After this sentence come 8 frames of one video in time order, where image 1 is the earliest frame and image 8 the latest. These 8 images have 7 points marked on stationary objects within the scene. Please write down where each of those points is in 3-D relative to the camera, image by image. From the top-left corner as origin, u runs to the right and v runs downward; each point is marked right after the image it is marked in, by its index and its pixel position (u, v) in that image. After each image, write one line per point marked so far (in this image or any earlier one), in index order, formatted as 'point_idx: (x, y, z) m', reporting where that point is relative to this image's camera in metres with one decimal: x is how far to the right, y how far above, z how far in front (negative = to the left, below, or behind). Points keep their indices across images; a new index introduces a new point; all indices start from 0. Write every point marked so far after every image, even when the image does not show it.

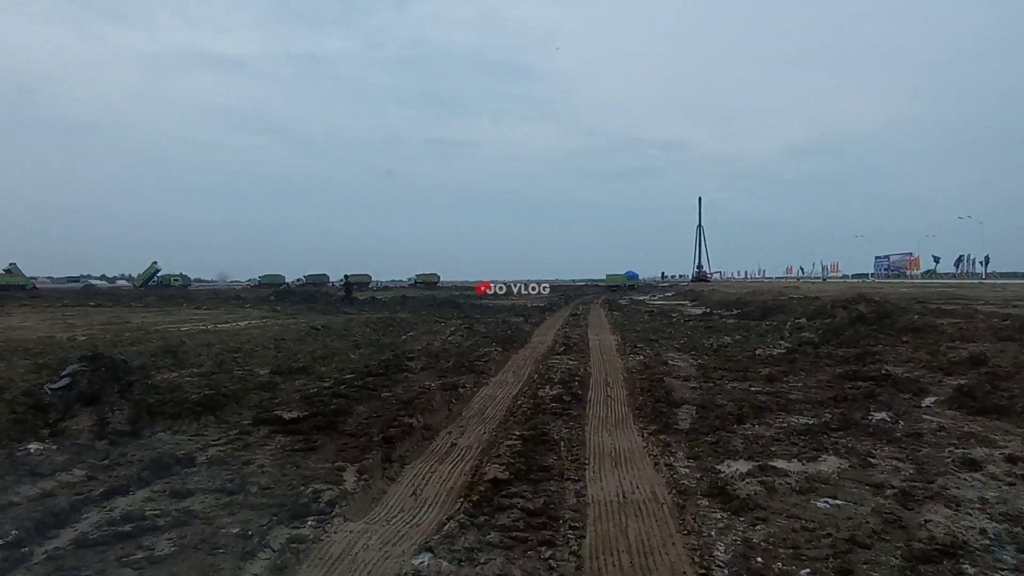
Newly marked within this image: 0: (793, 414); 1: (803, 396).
0: (+6.0, -2.7, +12.6) m
1: (+7.0, -2.6, +14.2) m
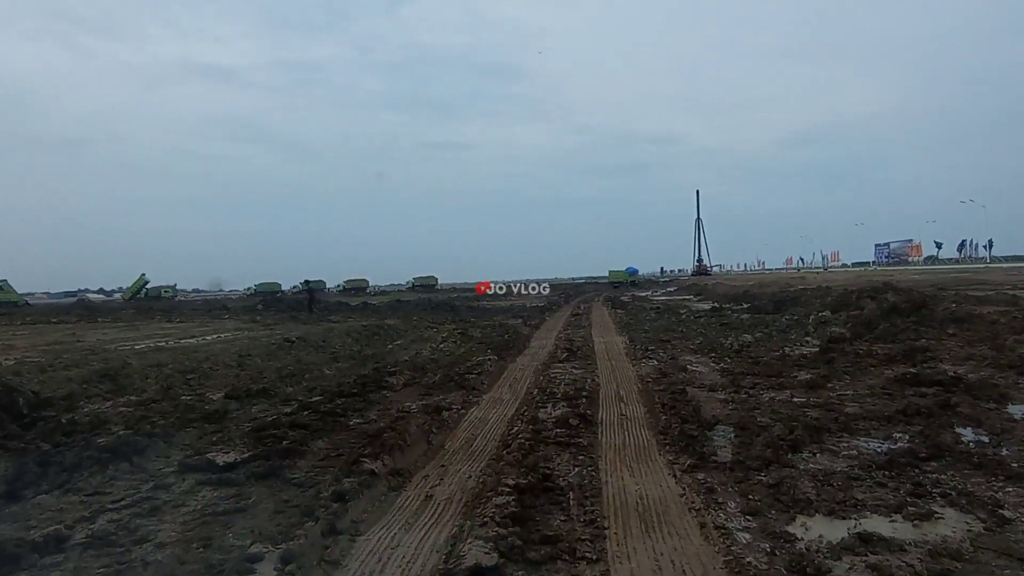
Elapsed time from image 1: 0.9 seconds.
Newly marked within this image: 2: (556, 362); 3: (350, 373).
0: (+5.8, -2.5, +10.0) m
1: (+6.8, -2.4, +11.6) m
2: (+1.5, -2.5, +19.8) m
3: (-5.3, -2.8, +19.4) m
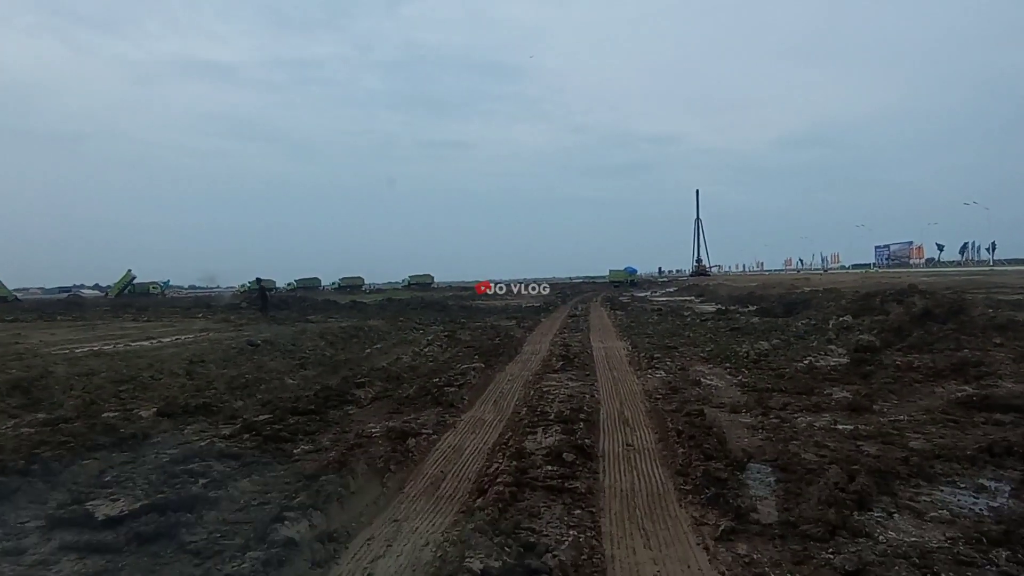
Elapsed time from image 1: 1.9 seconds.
0: (+5.5, -2.5, +7.6) m
1: (+6.5, -2.4, +9.3) m
2: (+1.1, -2.5, +17.5) m
3: (-5.7, -2.7, +17.0) m
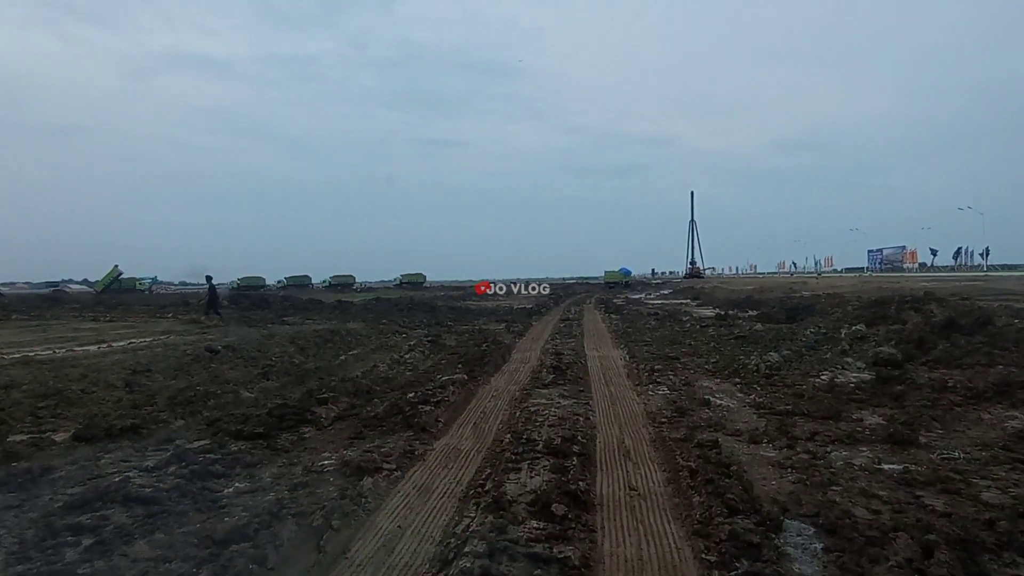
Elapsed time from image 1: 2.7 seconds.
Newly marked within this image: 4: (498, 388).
0: (+5.2, -2.7, +5.8) m
1: (+6.2, -2.6, +7.5) m
2: (+0.7, -2.6, +15.6) m
3: (-6.1, -2.8, +15.1) m
4: (-0.4, -2.7, +15.8) m
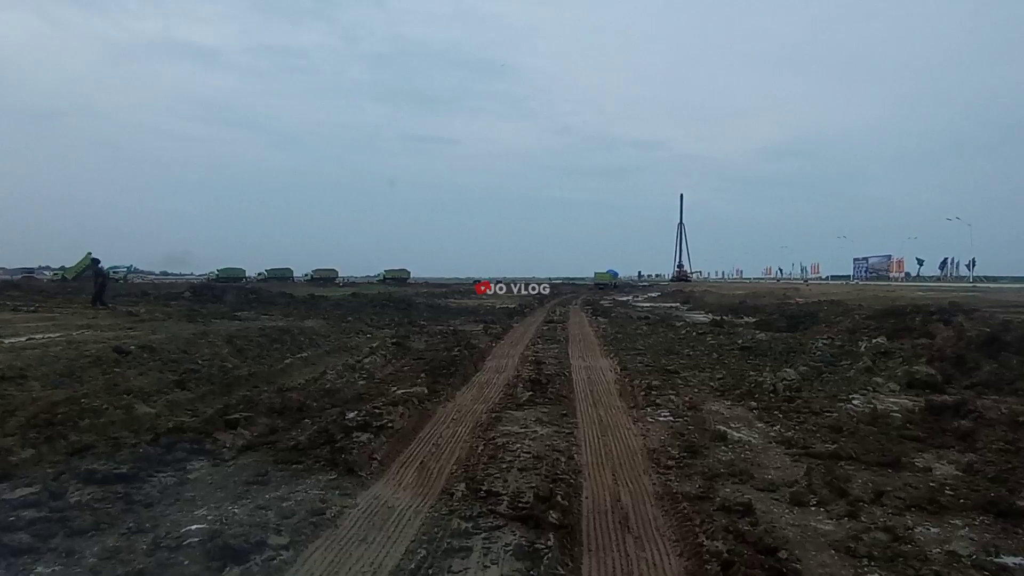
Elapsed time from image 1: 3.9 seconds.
0: (+4.8, -2.8, +3.0) m
1: (+5.7, -2.7, +4.6) m
2: (0.0, -2.6, +12.6) m
3: (-6.8, -2.6, +12.0) m
4: (-1.1, -2.6, +12.8) m
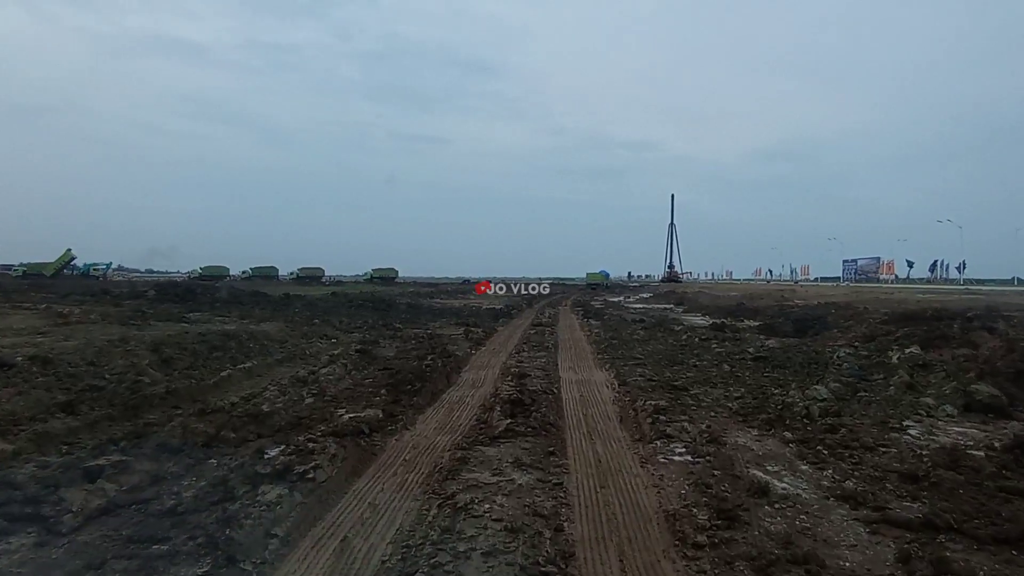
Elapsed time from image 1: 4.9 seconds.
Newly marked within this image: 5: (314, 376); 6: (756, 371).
0: (+4.5, -2.8, +0.3) m
1: (+5.4, -2.8, +1.9) m
2: (-0.4, -2.6, +9.8) m
3: (-7.2, -2.5, +9.1) m
4: (-1.6, -2.6, +10.0) m
5: (-5.6, -2.5, +17.0) m
6: (+7.0, -2.4, +17.1) m
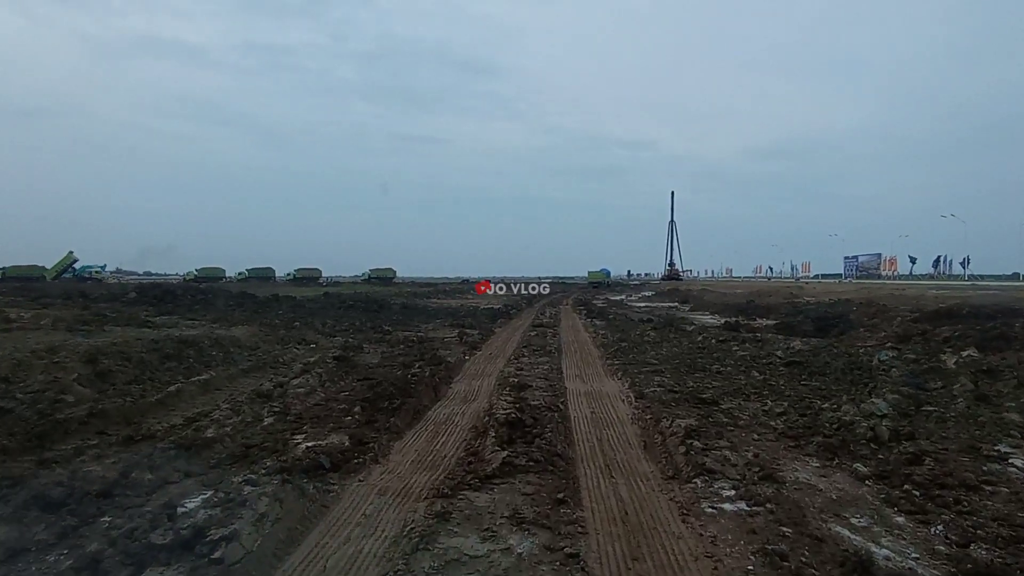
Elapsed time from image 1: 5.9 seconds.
0: (+4.4, -2.7, -2.0) m
1: (+5.4, -2.7, -0.4) m
2: (-0.5, -2.5, +7.5) m
3: (-7.2, -2.5, +6.8) m
4: (-1.6, -2.5, +7.7) m
5: (-5.7, -2.4, +14.7) m
6: (+6.9, -2.2, +14.9) m
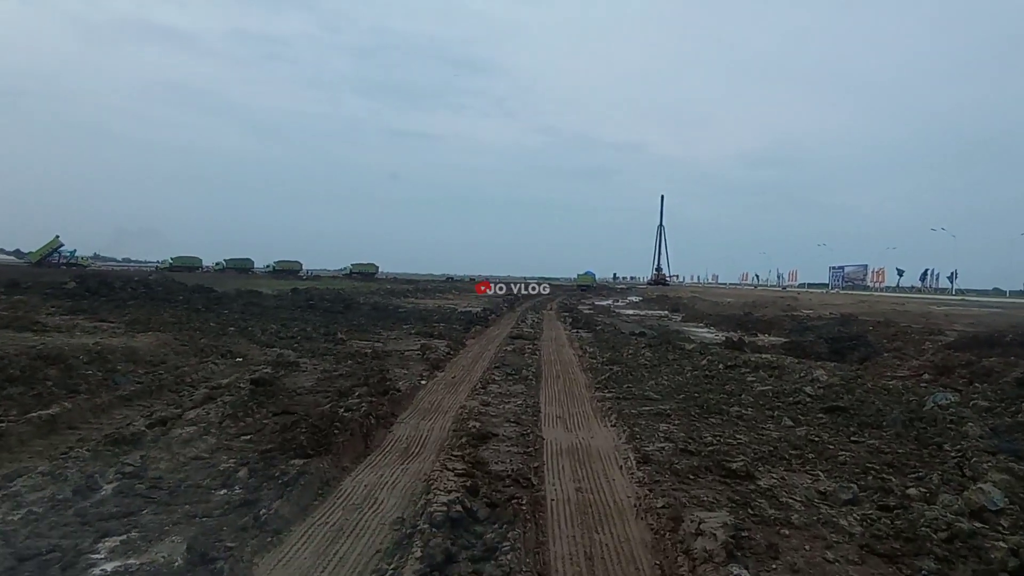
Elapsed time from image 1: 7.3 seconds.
0: (+4.1, -3.2, -5.6) m
1: (+4.9, -3.1, -3.9) m
2: (-1.1, -2.8, +3.8) m
3: (-7.8, -2.6, +2.9) m
4: (-2.2, -2.8, +3.9) m
5: (-6.4, -2.5, +10.9) m
6: (+6.2, -2.7, +11.3) m
